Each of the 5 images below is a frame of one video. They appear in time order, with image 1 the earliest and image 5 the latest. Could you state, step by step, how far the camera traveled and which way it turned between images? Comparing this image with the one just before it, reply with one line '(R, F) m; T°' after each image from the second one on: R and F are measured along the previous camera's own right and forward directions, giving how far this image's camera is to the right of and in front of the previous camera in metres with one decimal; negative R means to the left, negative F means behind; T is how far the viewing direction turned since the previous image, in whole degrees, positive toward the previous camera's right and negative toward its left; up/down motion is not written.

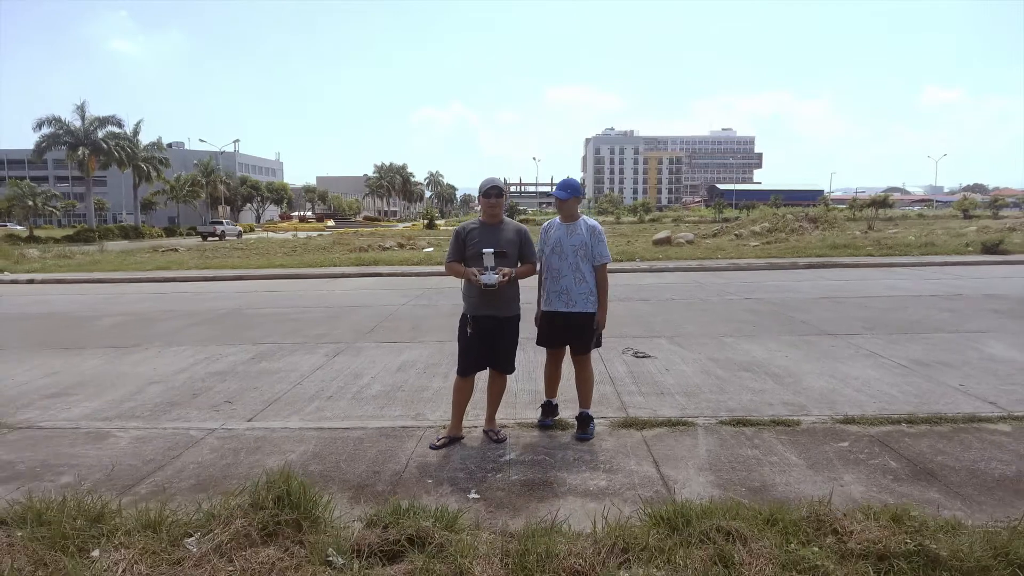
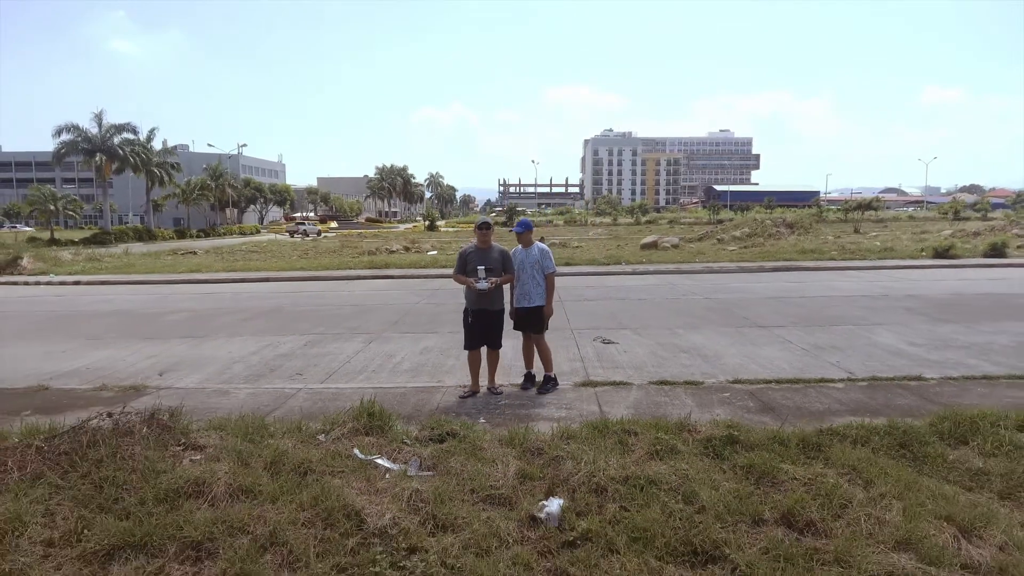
(+0.1, -1.7) m; 0°
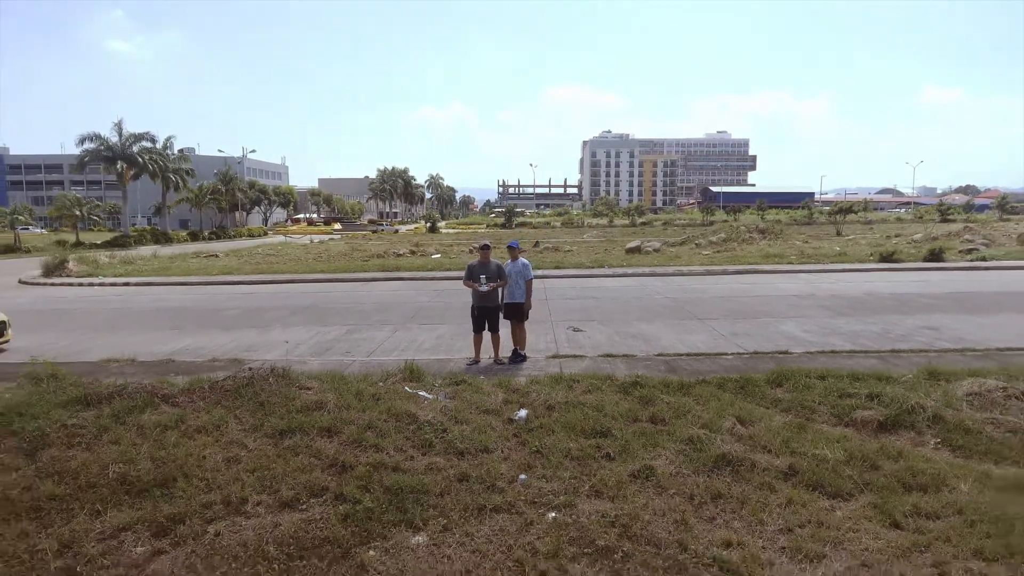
(+0.1, -2.3) m; 0°
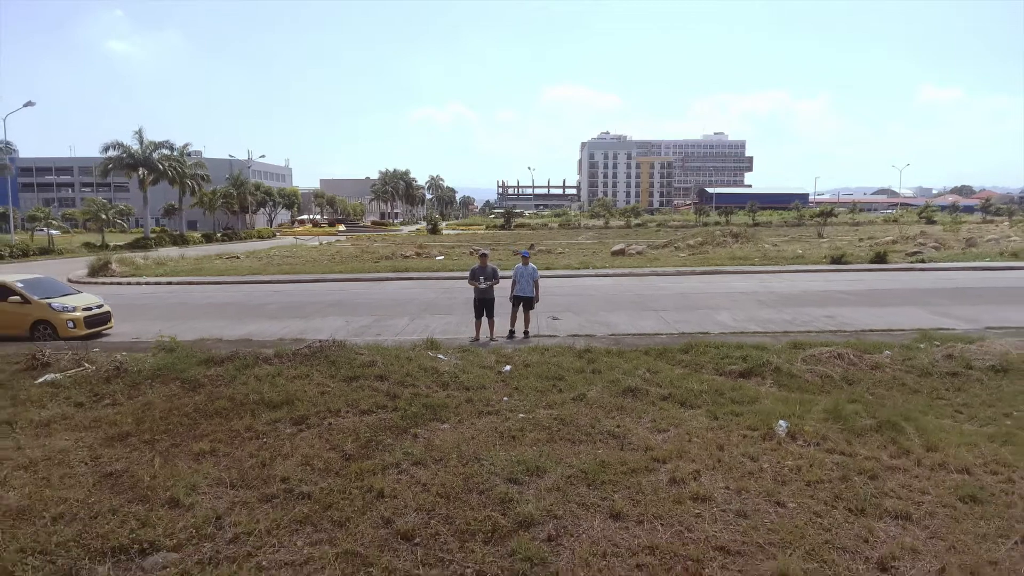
(+0.2, -2.7) m; 0°
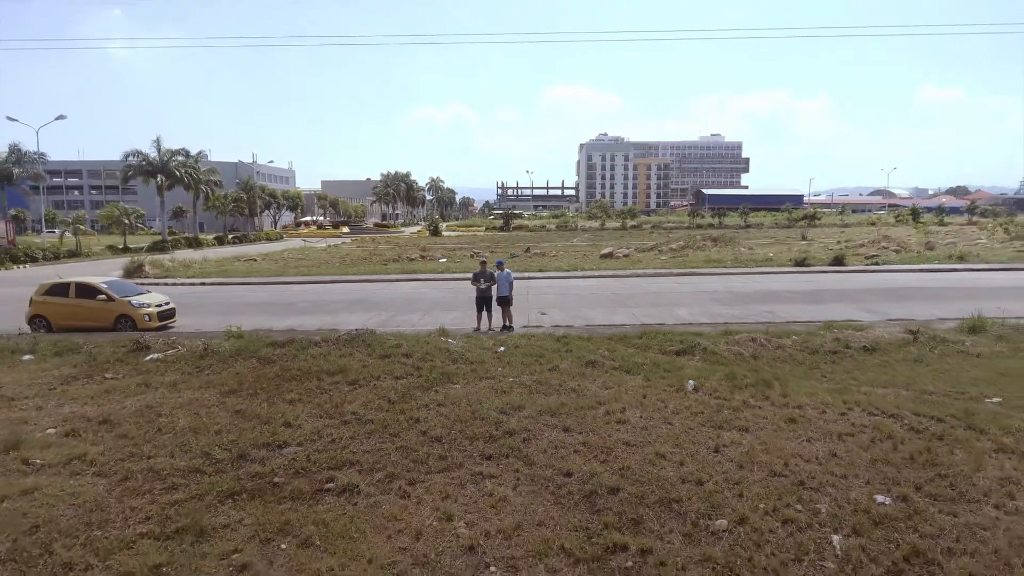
(+0.1, -2.5) m; 0°
